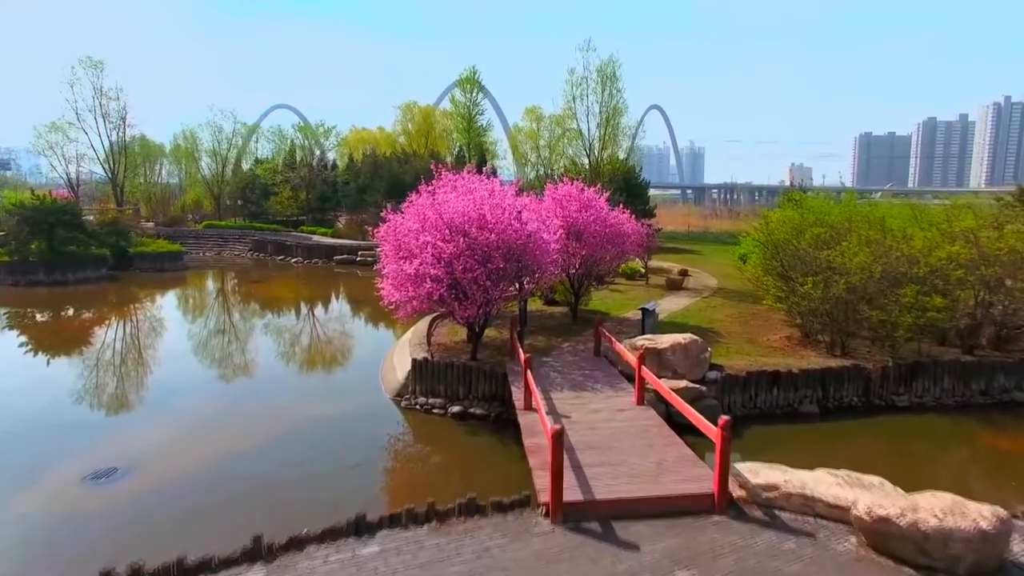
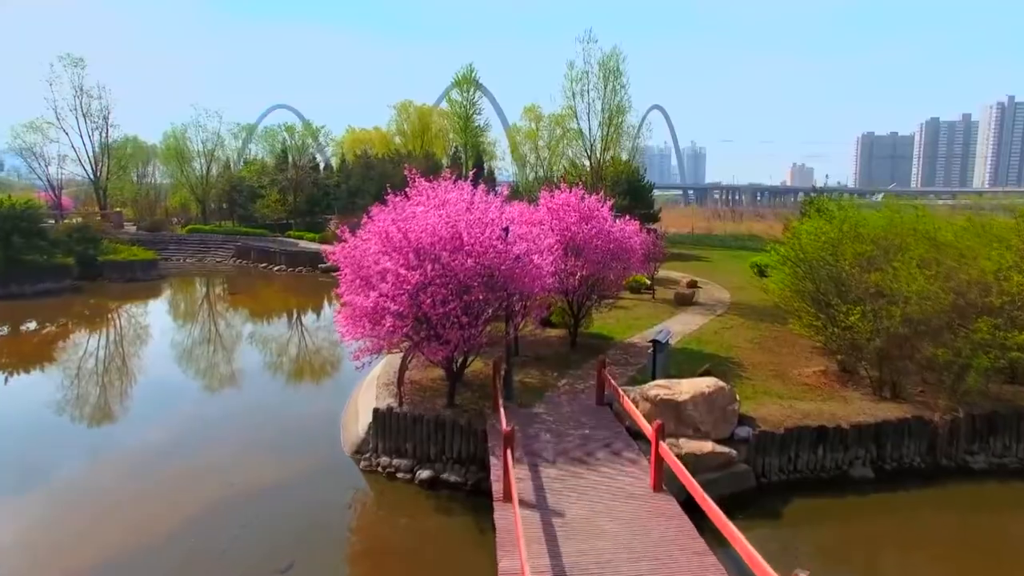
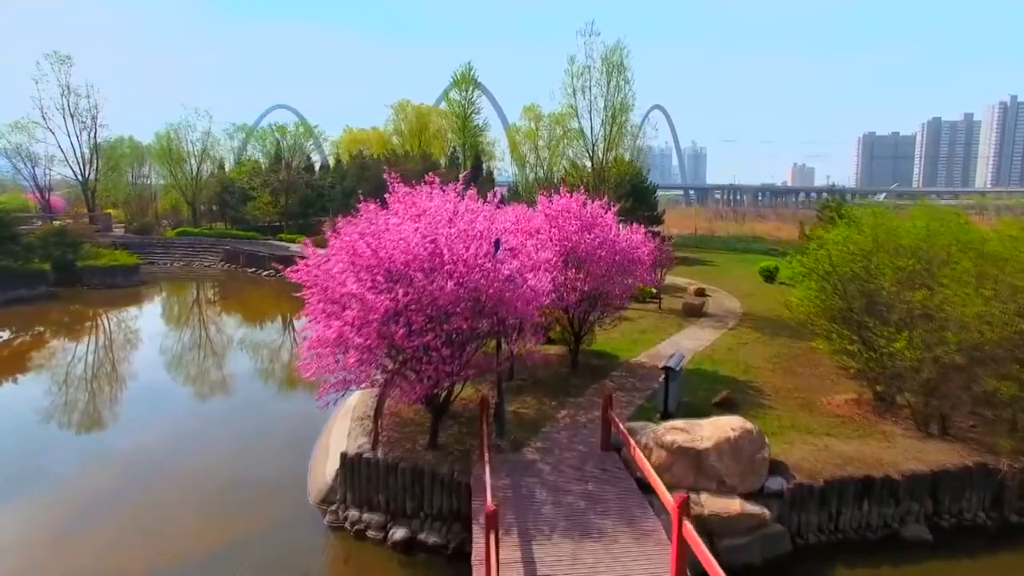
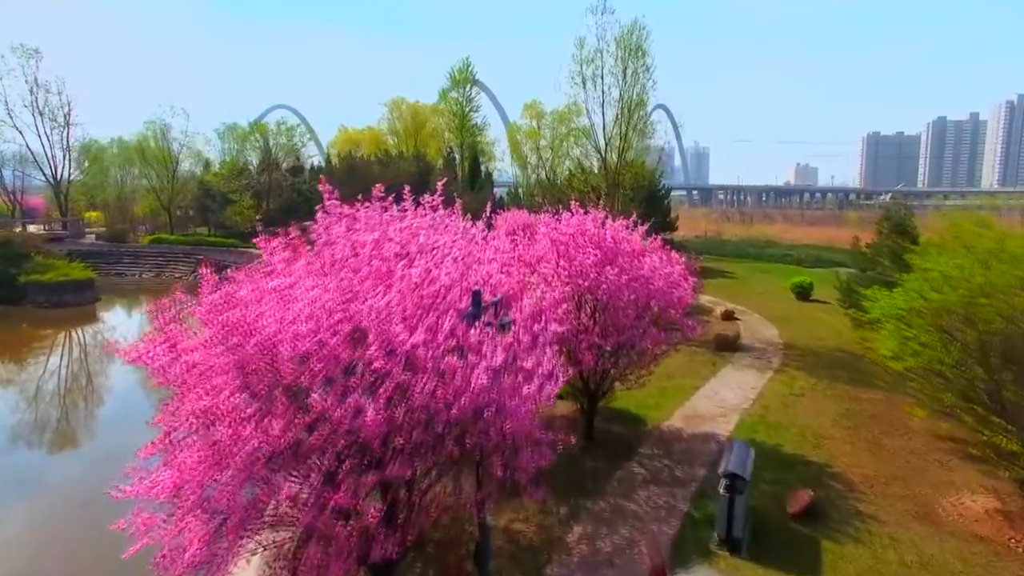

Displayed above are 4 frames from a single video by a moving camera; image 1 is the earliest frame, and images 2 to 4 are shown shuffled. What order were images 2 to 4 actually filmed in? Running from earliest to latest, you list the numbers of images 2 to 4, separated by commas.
2, 3, 4
